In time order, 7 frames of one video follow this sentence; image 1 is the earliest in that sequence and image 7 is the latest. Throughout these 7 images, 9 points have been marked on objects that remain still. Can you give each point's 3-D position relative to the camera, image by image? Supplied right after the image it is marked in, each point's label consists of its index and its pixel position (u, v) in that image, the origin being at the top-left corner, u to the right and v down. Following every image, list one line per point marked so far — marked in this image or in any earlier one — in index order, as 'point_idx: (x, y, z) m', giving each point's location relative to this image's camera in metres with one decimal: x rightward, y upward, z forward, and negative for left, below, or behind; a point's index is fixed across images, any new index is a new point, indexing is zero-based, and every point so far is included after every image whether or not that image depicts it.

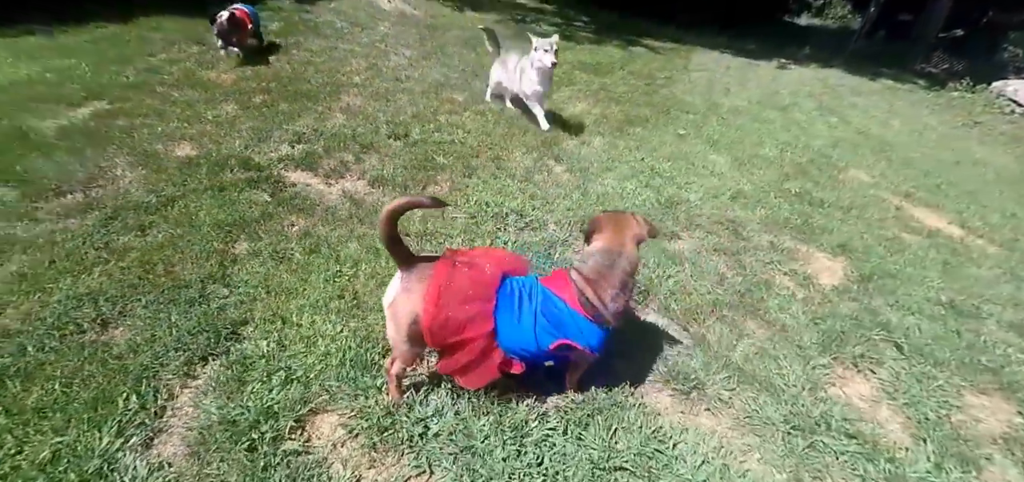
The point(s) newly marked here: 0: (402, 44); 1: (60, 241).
0: (-1.9, +3.4, +7.7) m
1: (-2.7, 0.0, +2.7) m
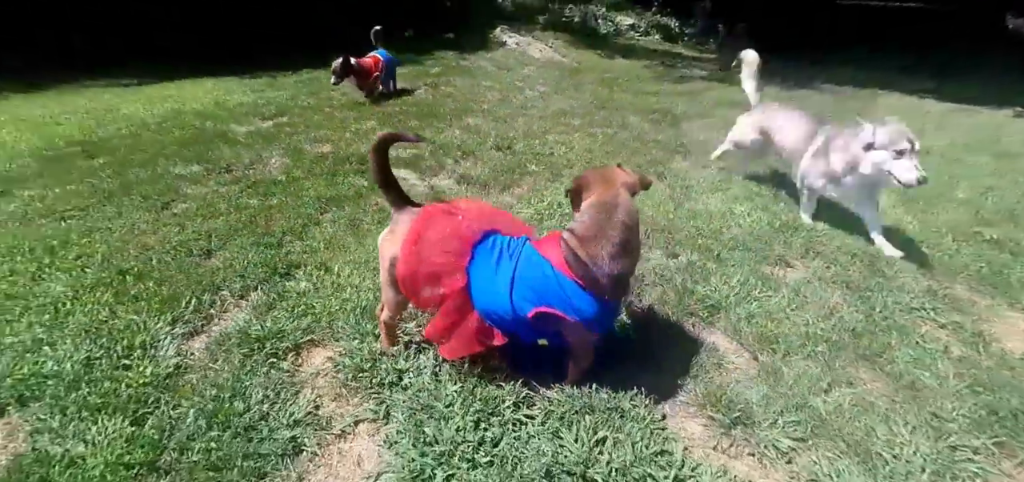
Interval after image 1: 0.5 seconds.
0: (+0.5, +2.9, +8.2) m
1: (-2.3, +0.3, +3.4) m
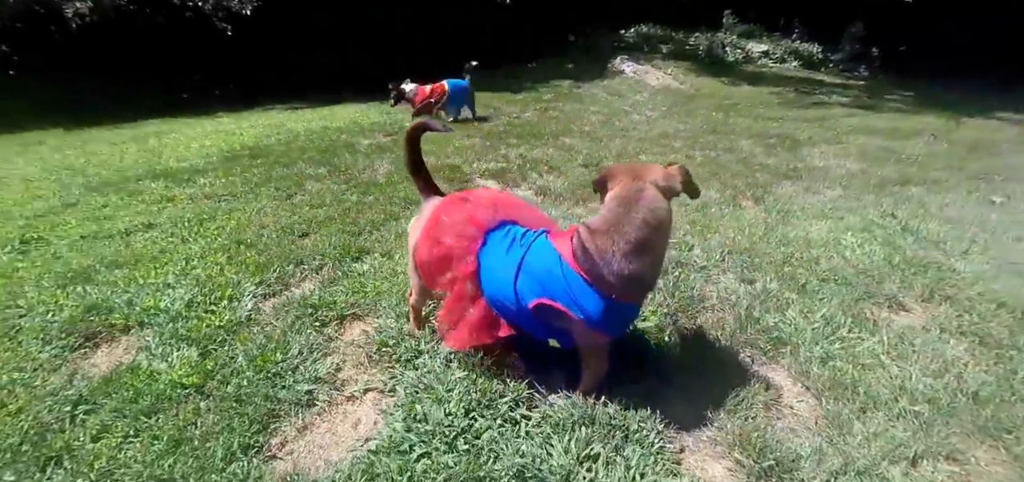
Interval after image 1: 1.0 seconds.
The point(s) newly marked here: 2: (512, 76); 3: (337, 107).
0: (+2.5, +2.4, +8.0) m
1: (-1.7, +0.4, +3.9) m
2: (-0.1, +4.3, +11.5) m
3: (-3.5, +2.6, +8.8) m
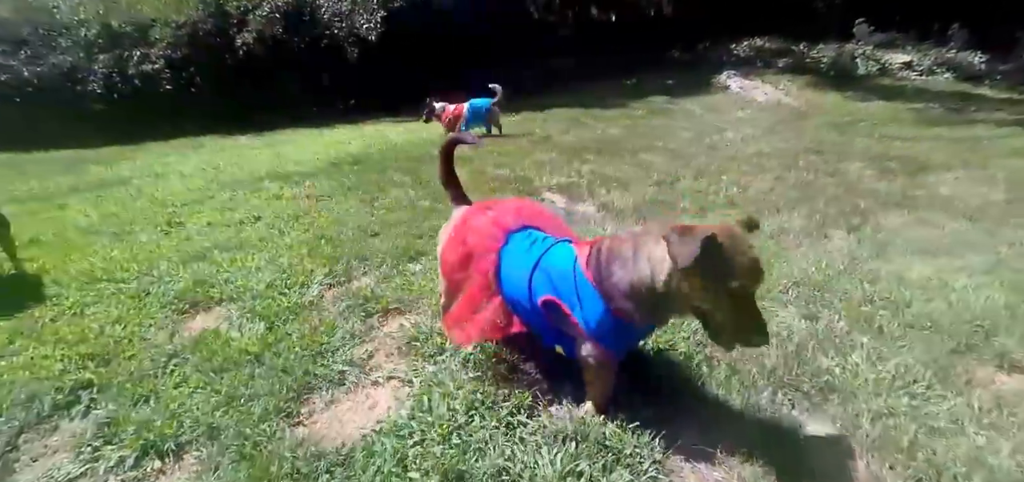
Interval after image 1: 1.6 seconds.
0: (+4.0, +1.9, +7.4) m
1: (-1.1, +0.4, +4.3) m
2: (+2.3, +3.9, +11.5) m
3: (-1.6, +2.6, +9.5) m
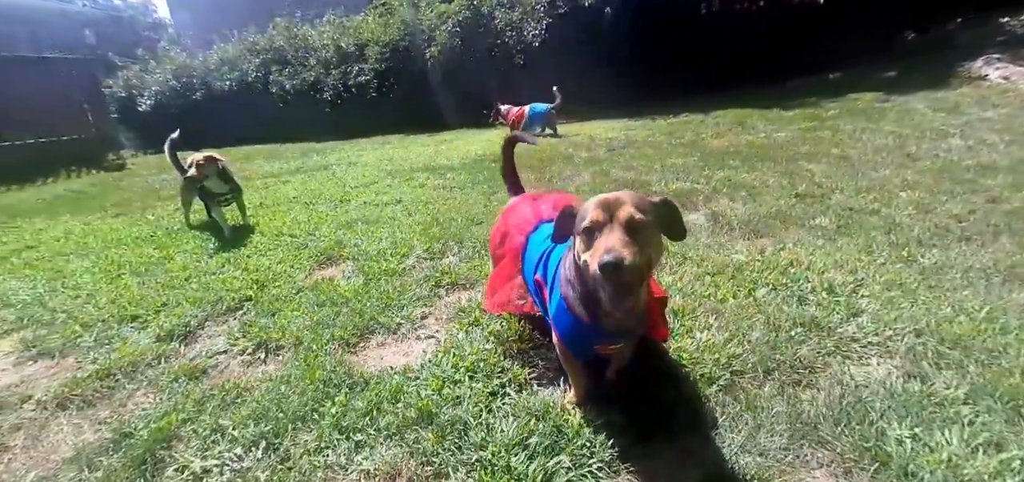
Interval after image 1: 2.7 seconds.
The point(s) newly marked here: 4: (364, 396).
0: (+6.1, +1.3, +5.6) m
1: (+0.1, +0.5, +4.6) m
2: (+6.4, +3.3, +9.9) m
3: (+1.8, +2.5, +9.6) m
4: (-0.6, -0.6, +1.7) m
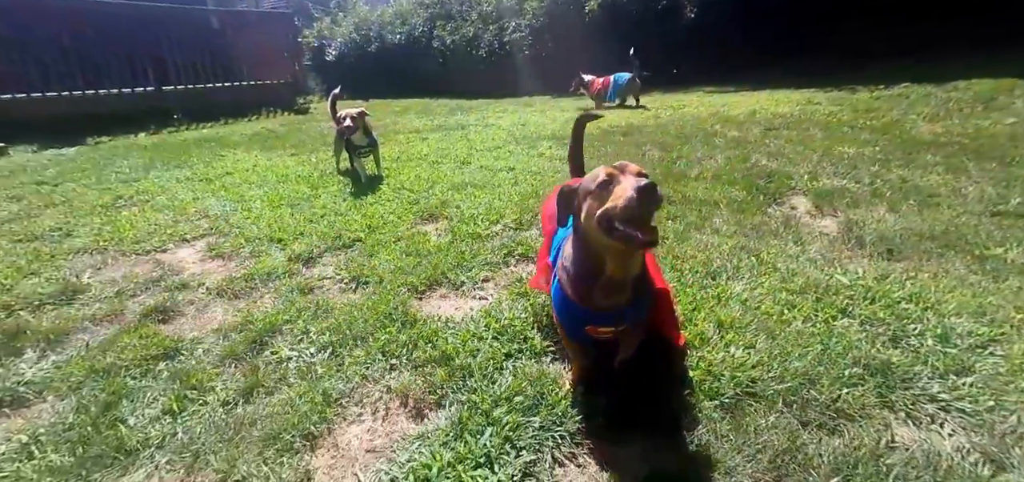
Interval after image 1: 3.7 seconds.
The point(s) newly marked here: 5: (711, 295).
0: (+7.3, +0.6, +3.4) m
1: (+1.3, +0.7, +4.5) m
2: (+9.3, +2.7, +7.2) m
3: (+4.8, +2.7, +8.5) m
4: (-0.5, -0.4, +2.1) m
5: (+1.0, -0.3, +2.3) m
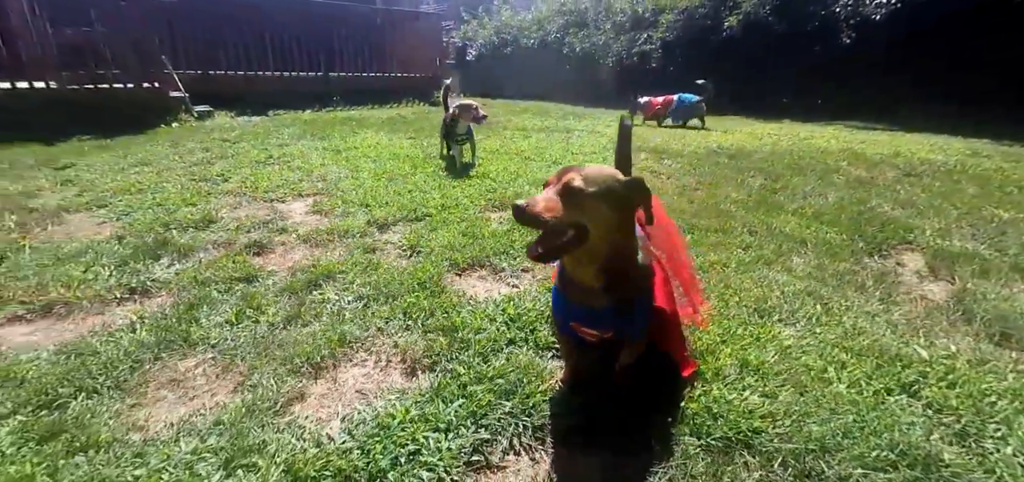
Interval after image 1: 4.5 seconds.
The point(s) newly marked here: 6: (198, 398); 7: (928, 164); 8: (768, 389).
0: (+7.5, -0.8, +1.8) m
1: (+2.0, +0.4, +4.2) m
2: (+10.7, +0.9, +5.0) m
3: (+6.6, +1.6, +7.2) m
4: (-0.4, -0.3, +2.3) m
5: (+1.1, -0.4, +2.1) m
6: (-1.2, -0.6, +1.7) m
7: (+5.2, +1.0, +5.6) m
8: (+1.0, -0.6, +1.8) m
